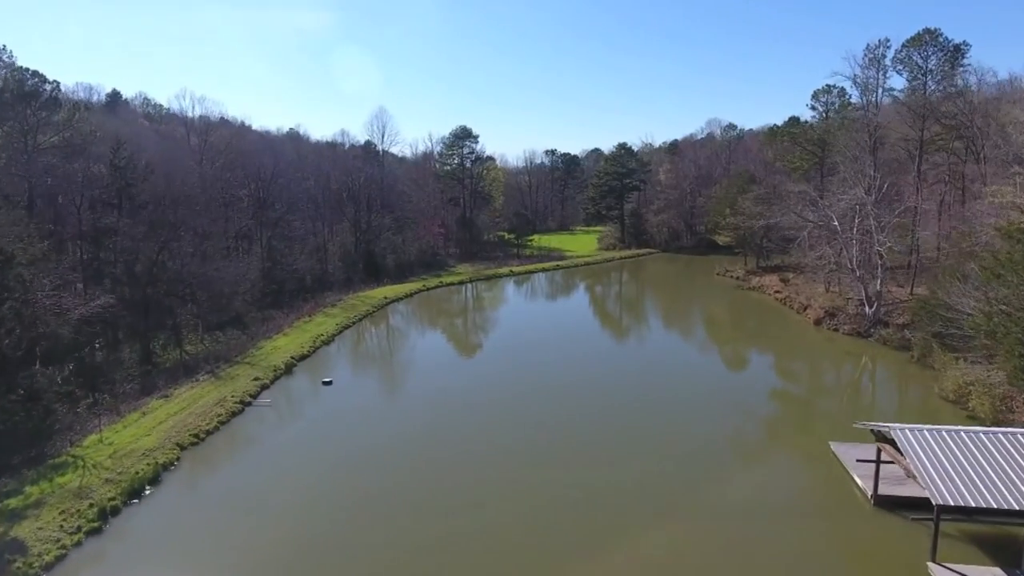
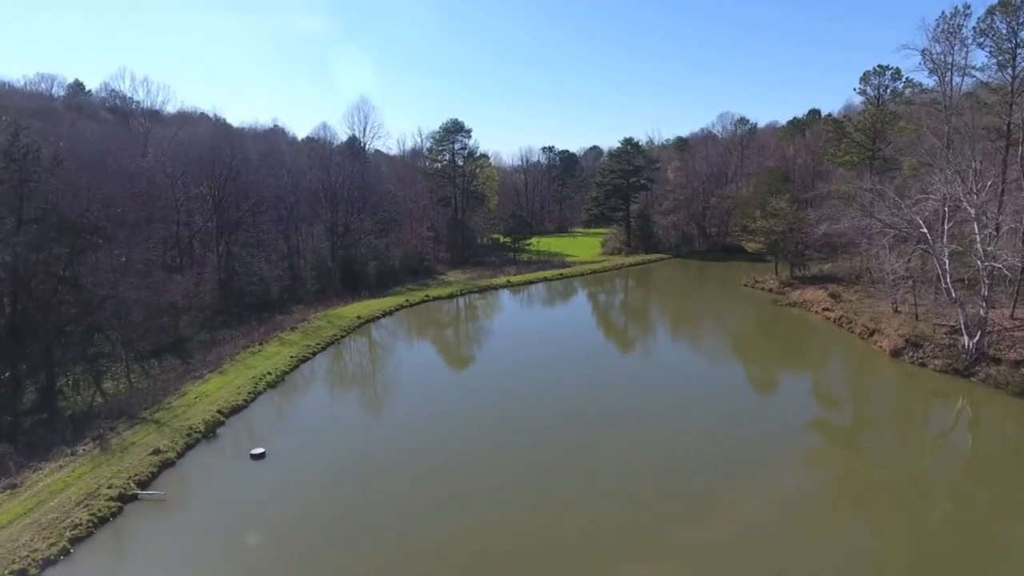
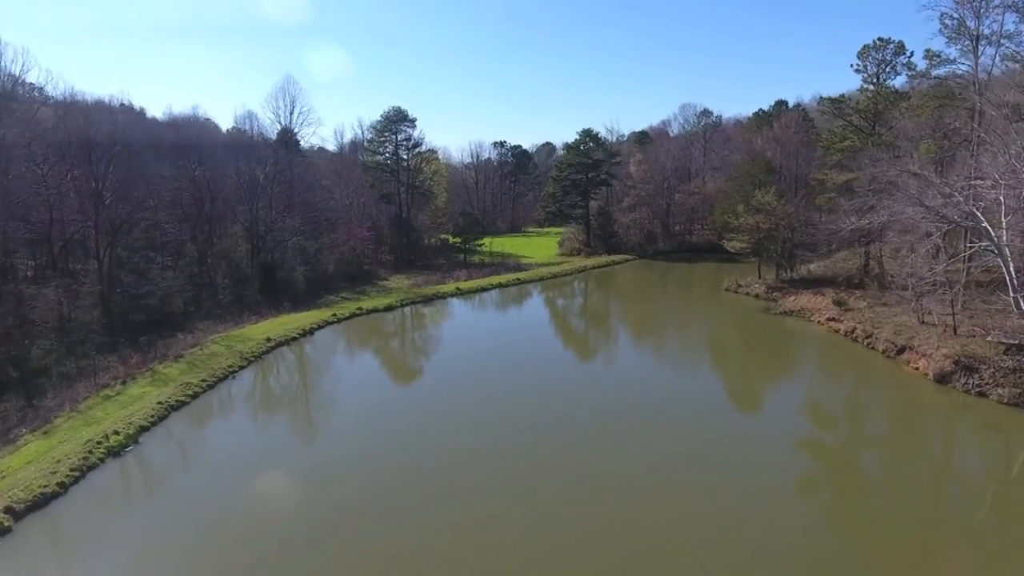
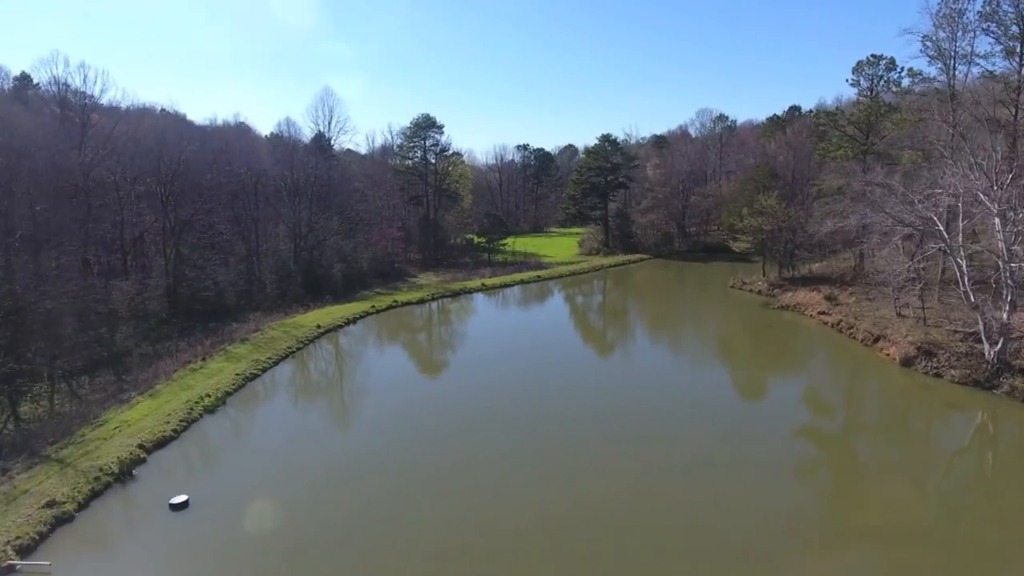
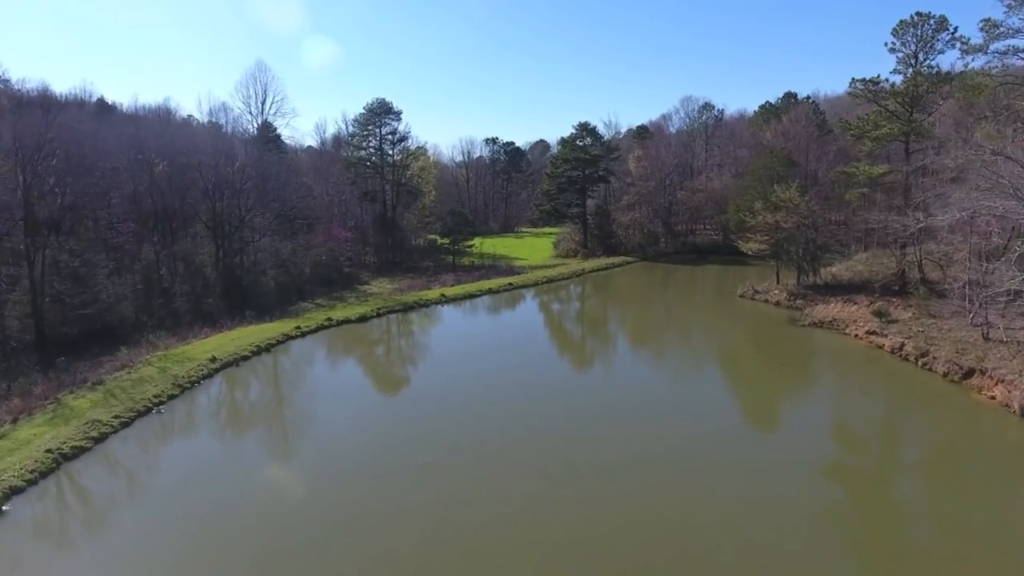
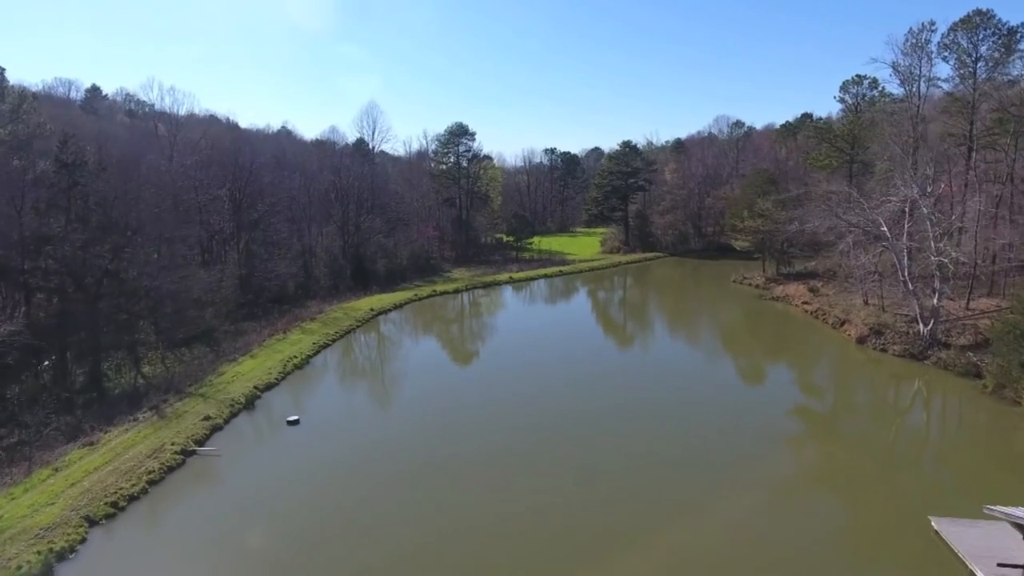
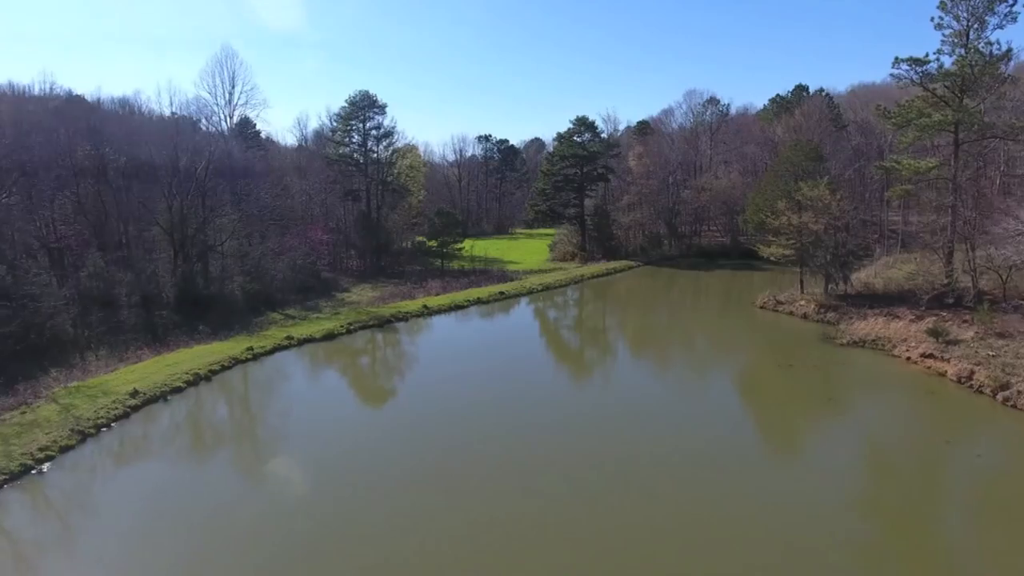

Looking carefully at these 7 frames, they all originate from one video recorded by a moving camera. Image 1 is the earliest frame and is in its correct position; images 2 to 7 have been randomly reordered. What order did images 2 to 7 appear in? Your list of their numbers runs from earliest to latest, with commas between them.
6, 2, 4, 3, 5, 7
